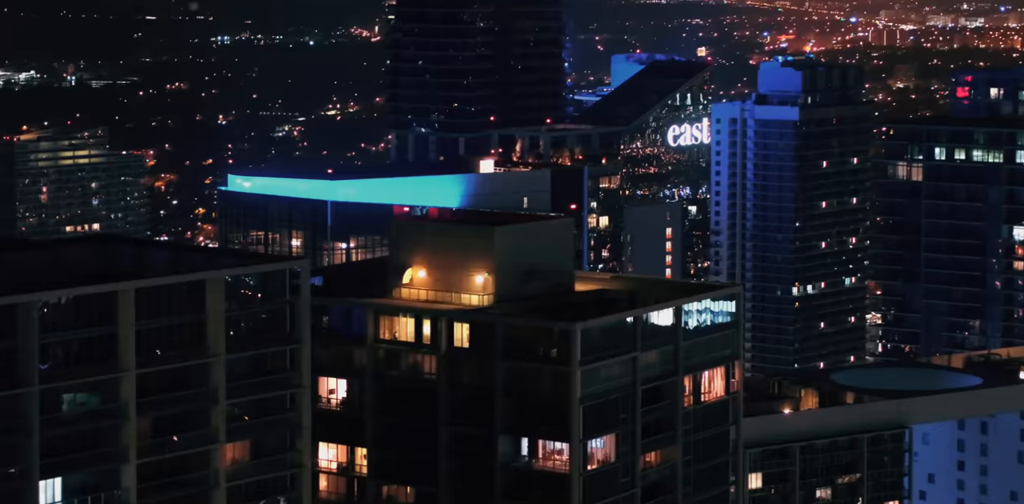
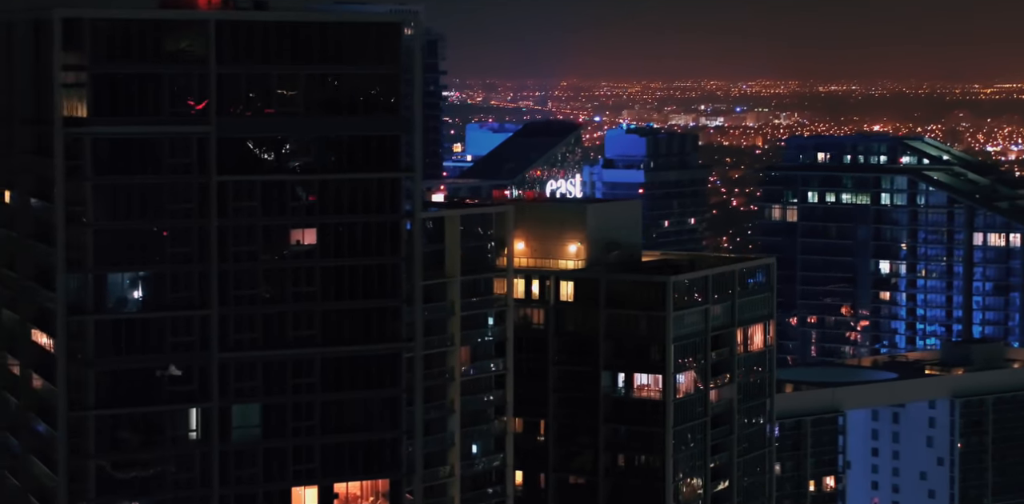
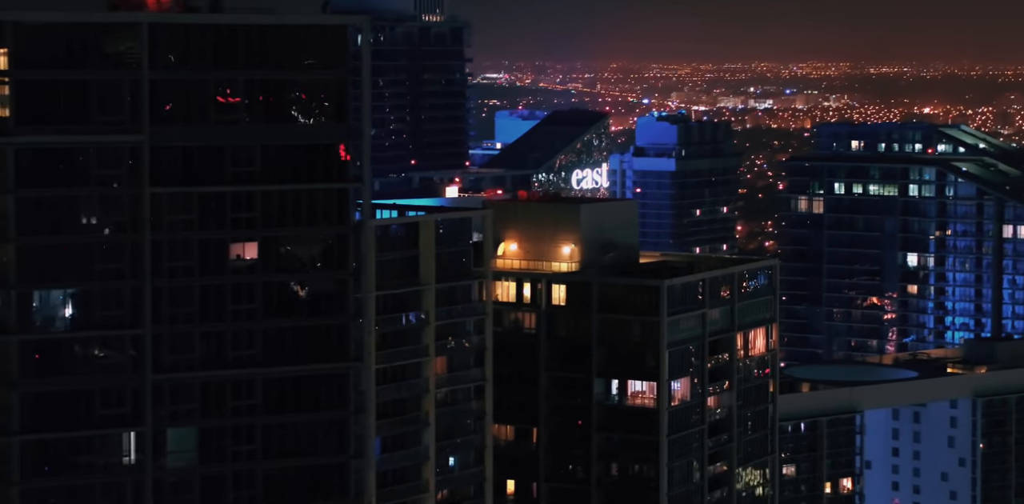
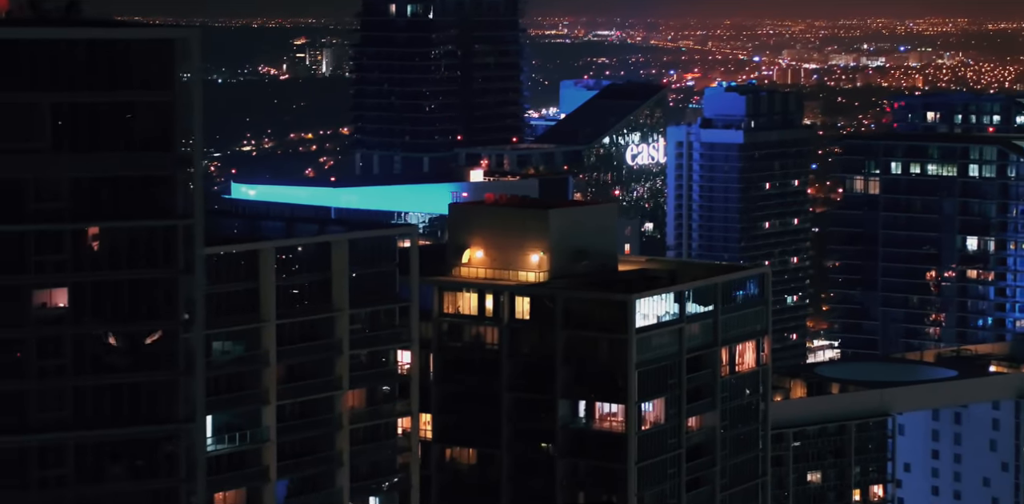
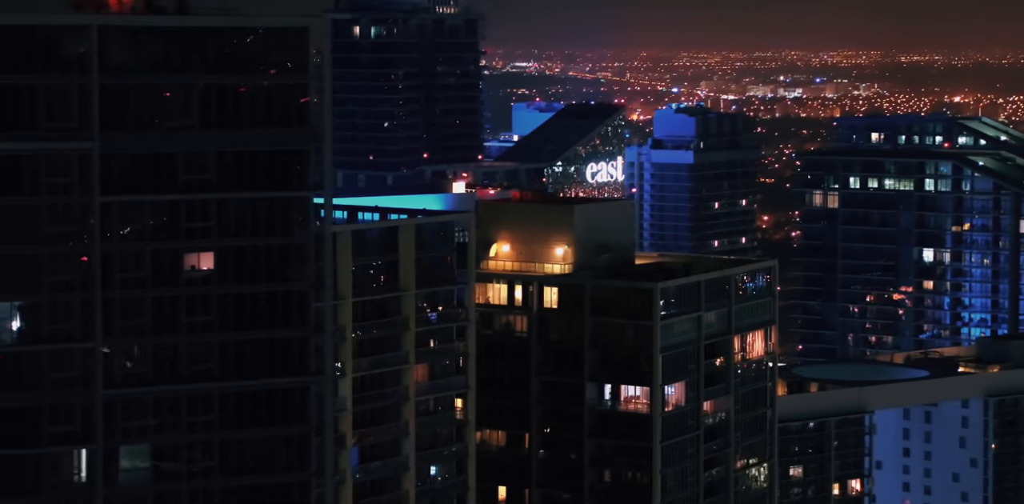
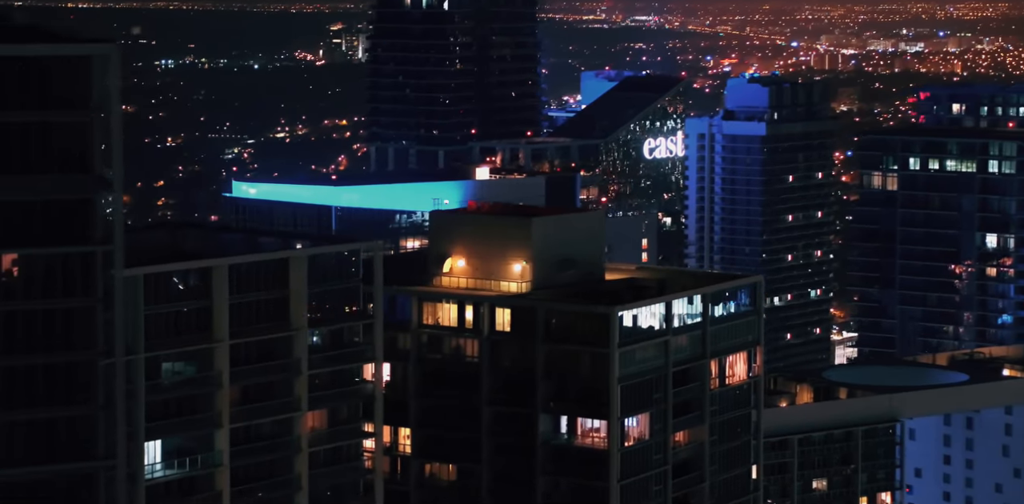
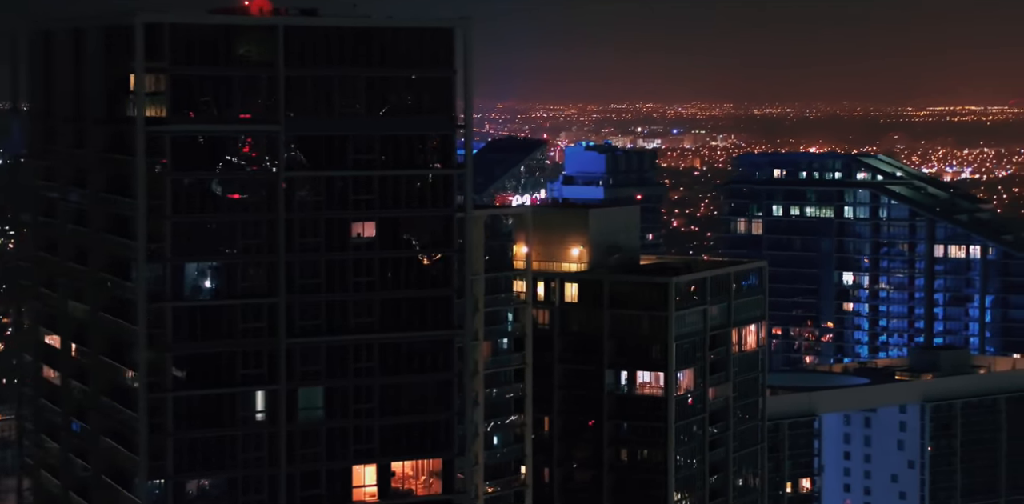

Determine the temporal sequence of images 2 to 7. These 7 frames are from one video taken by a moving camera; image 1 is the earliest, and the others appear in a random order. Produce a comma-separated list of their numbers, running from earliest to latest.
6, 4, 5, 3, 2, 7
